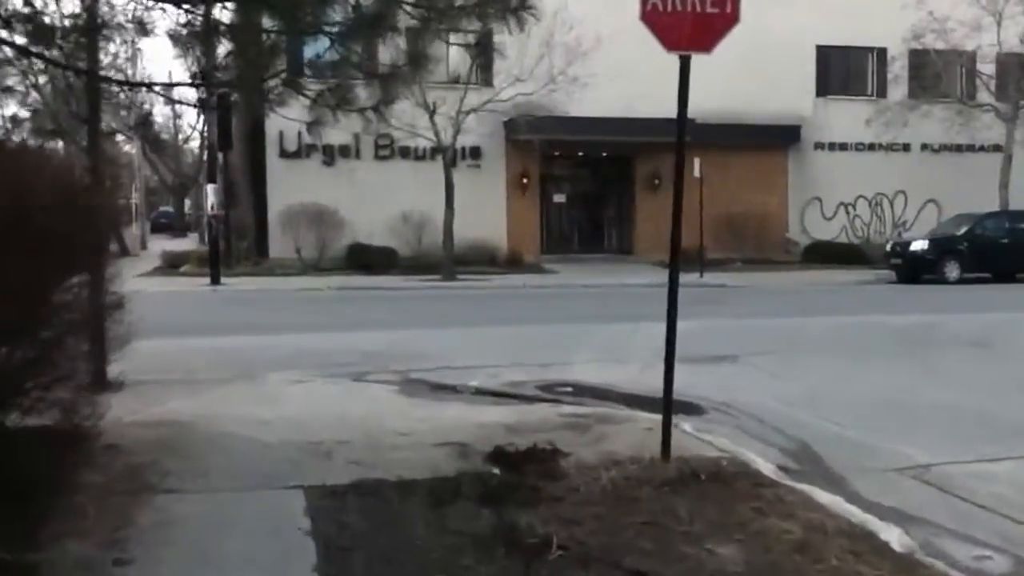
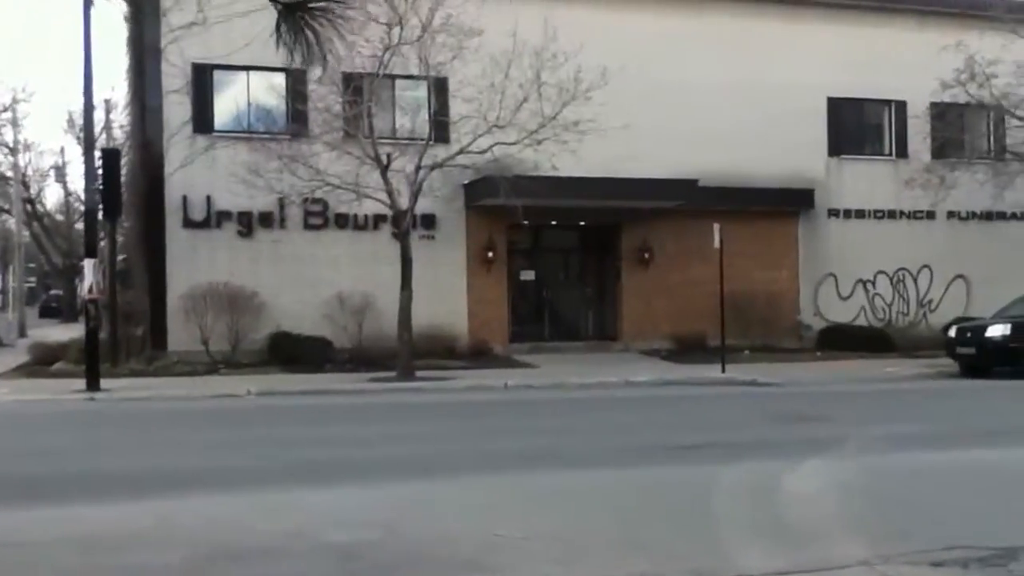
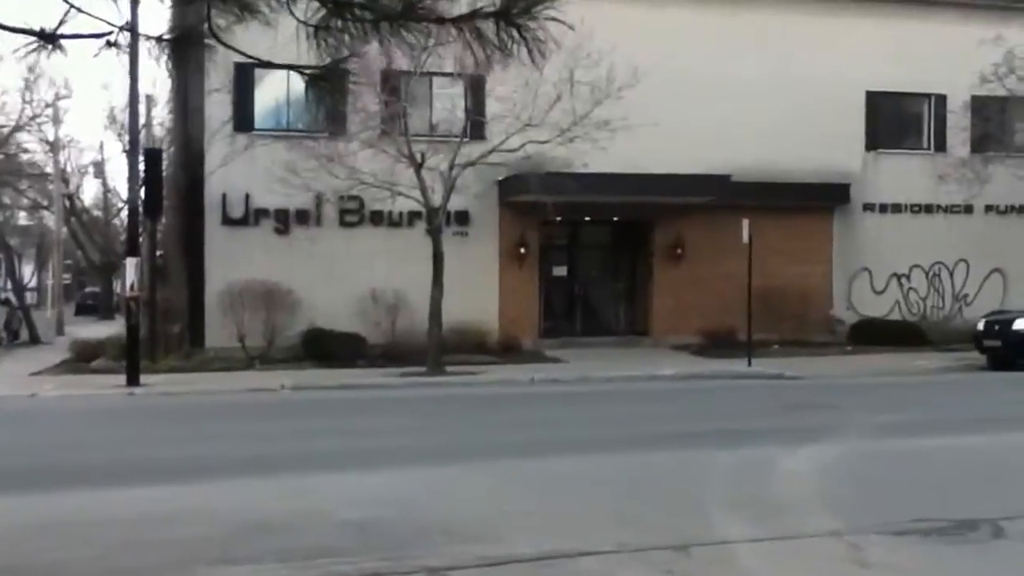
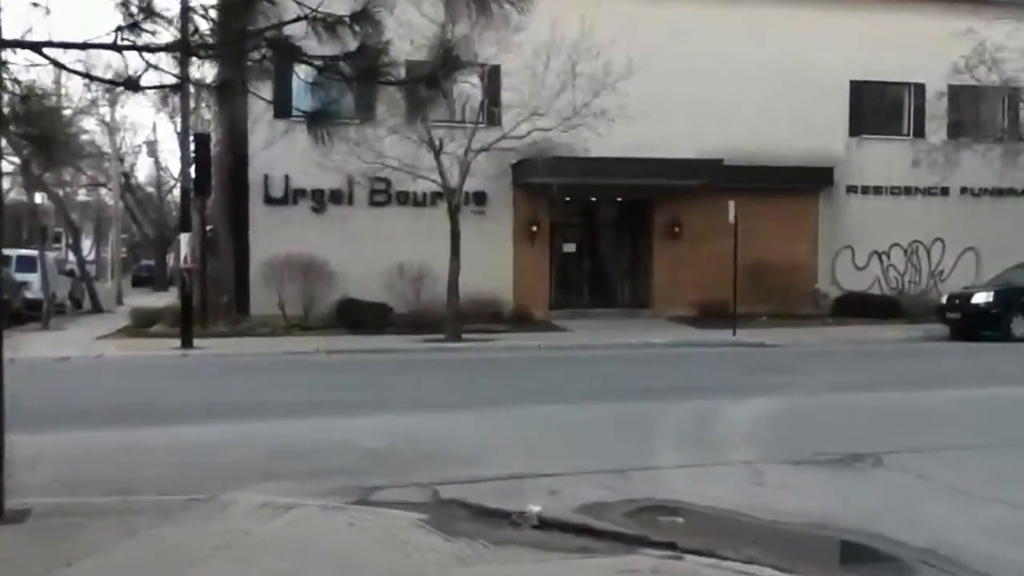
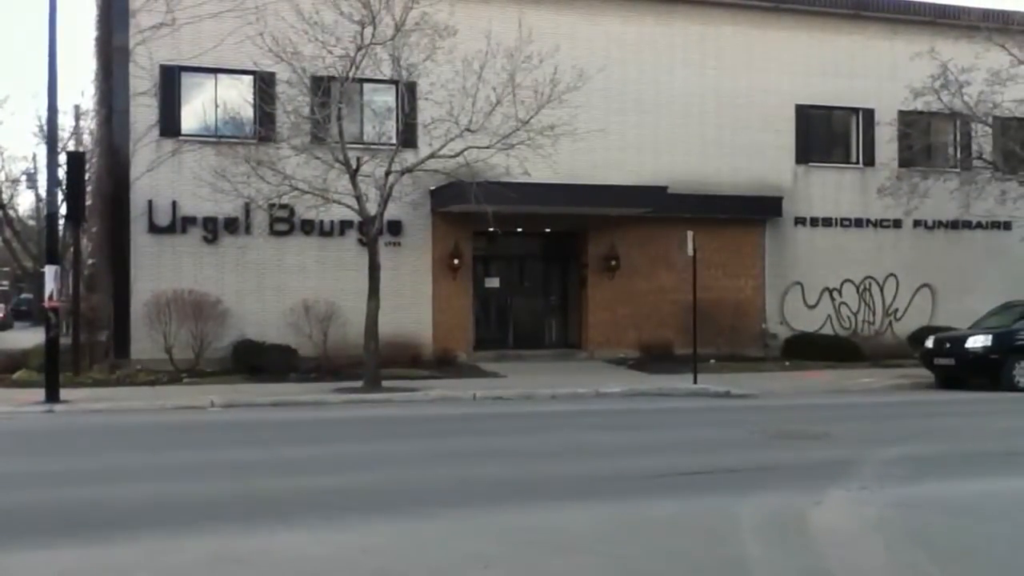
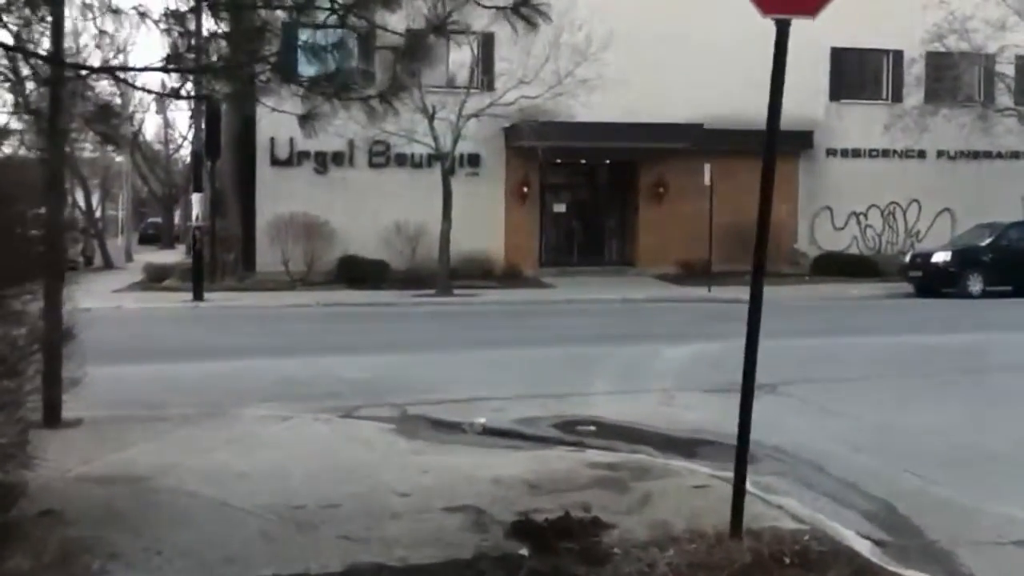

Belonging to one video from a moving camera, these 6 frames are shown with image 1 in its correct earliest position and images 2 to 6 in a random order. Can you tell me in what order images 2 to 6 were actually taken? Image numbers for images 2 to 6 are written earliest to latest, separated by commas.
6, 4, 3, 2, 5
